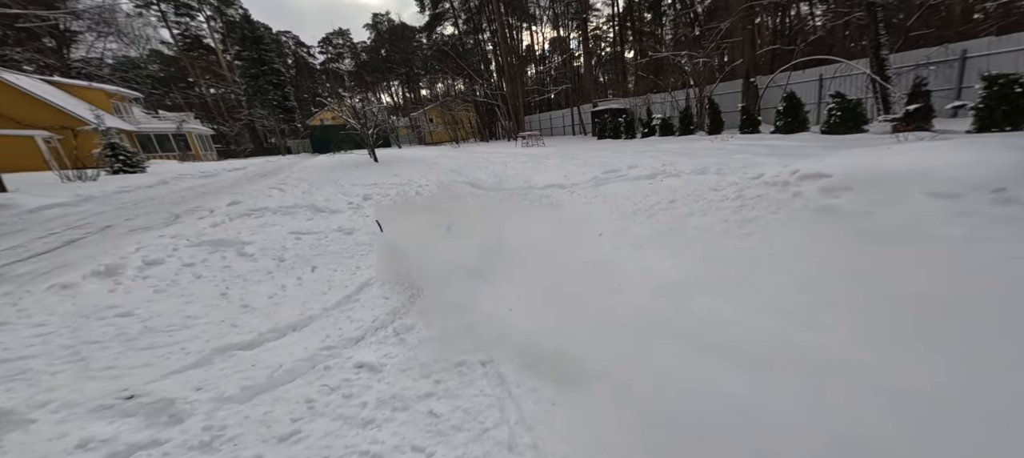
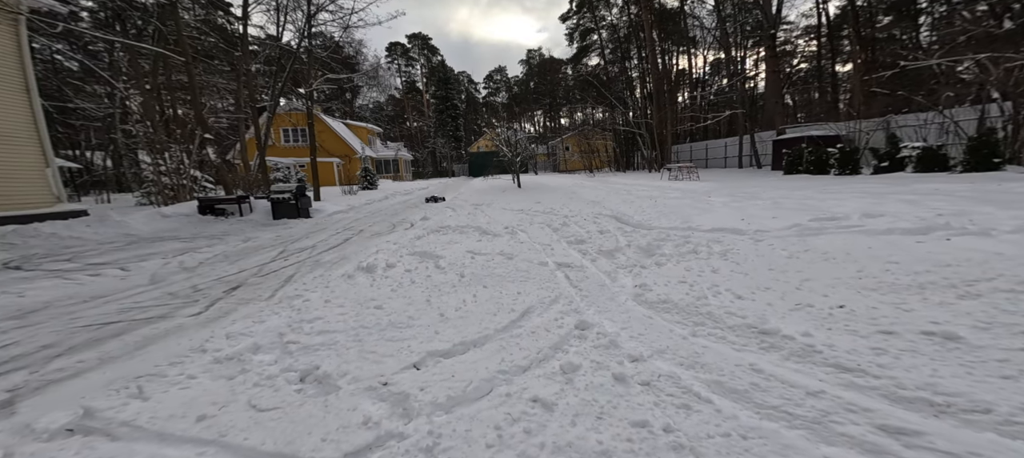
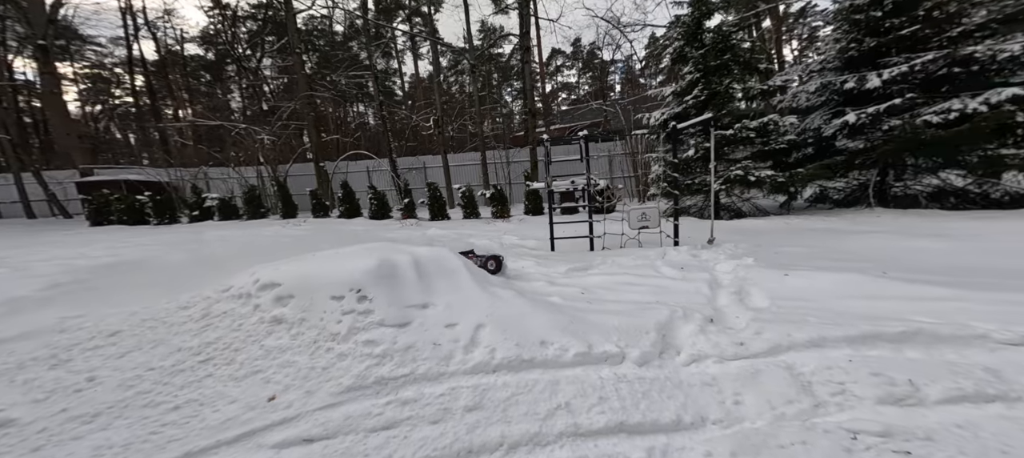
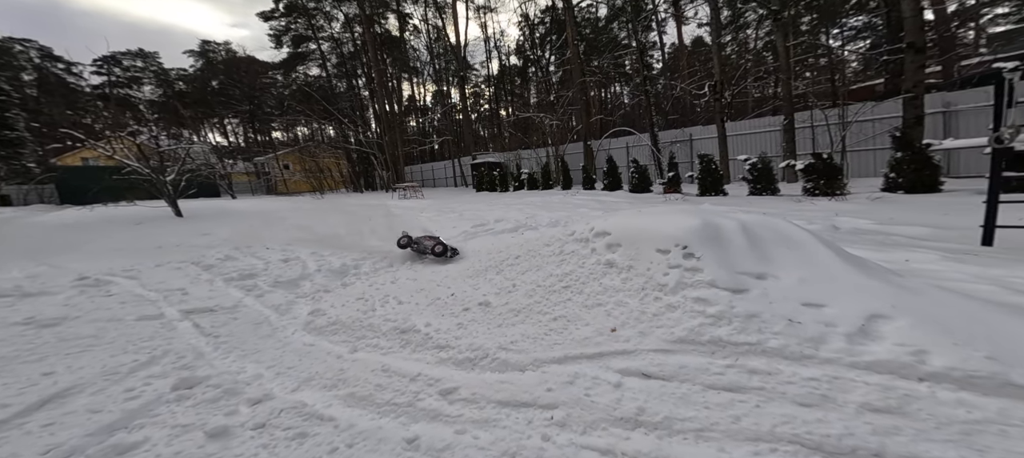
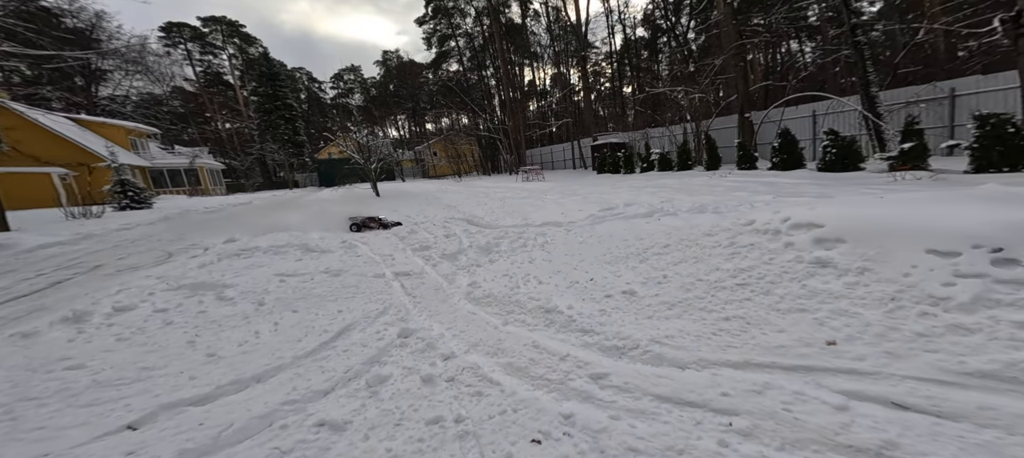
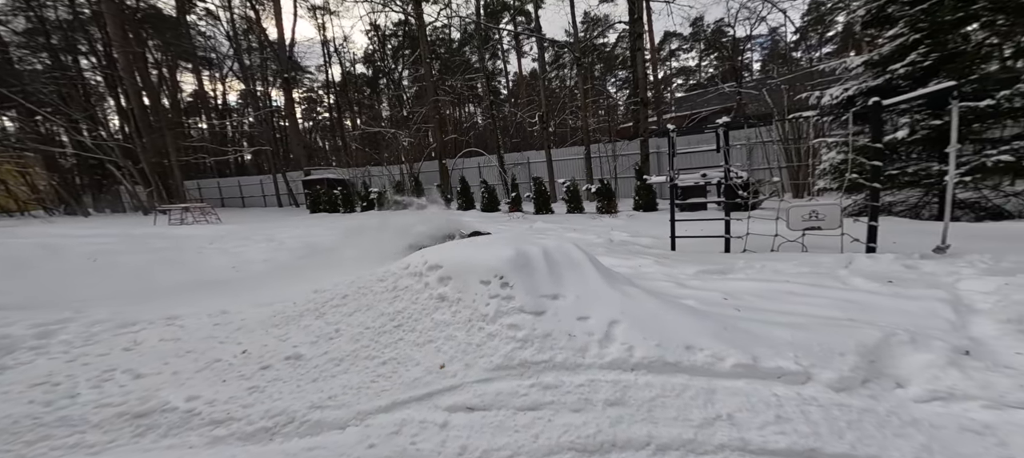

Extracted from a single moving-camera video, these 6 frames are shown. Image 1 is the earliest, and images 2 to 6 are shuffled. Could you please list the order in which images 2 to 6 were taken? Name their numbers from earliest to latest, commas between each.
2, 5, 4, 6, 3
